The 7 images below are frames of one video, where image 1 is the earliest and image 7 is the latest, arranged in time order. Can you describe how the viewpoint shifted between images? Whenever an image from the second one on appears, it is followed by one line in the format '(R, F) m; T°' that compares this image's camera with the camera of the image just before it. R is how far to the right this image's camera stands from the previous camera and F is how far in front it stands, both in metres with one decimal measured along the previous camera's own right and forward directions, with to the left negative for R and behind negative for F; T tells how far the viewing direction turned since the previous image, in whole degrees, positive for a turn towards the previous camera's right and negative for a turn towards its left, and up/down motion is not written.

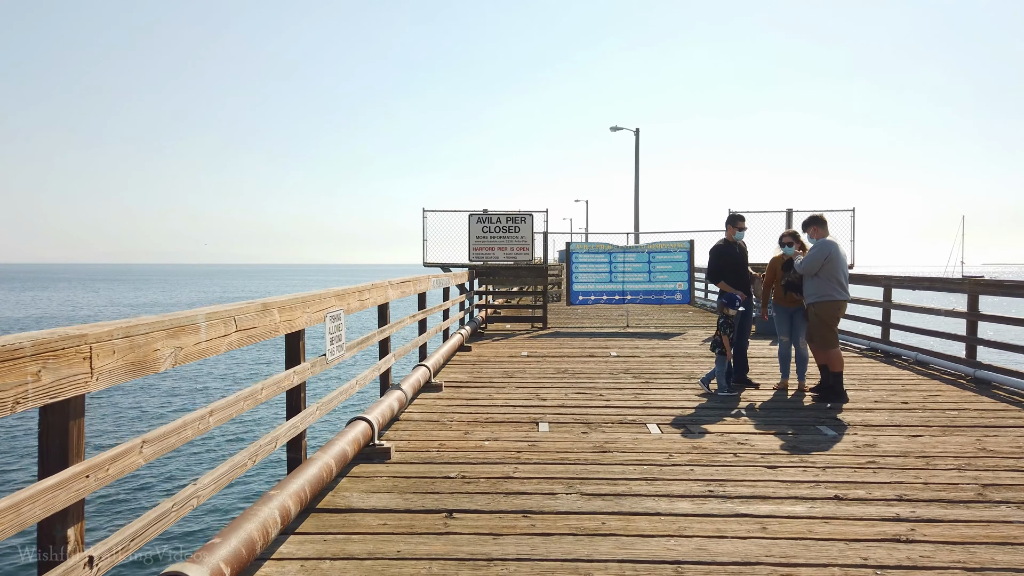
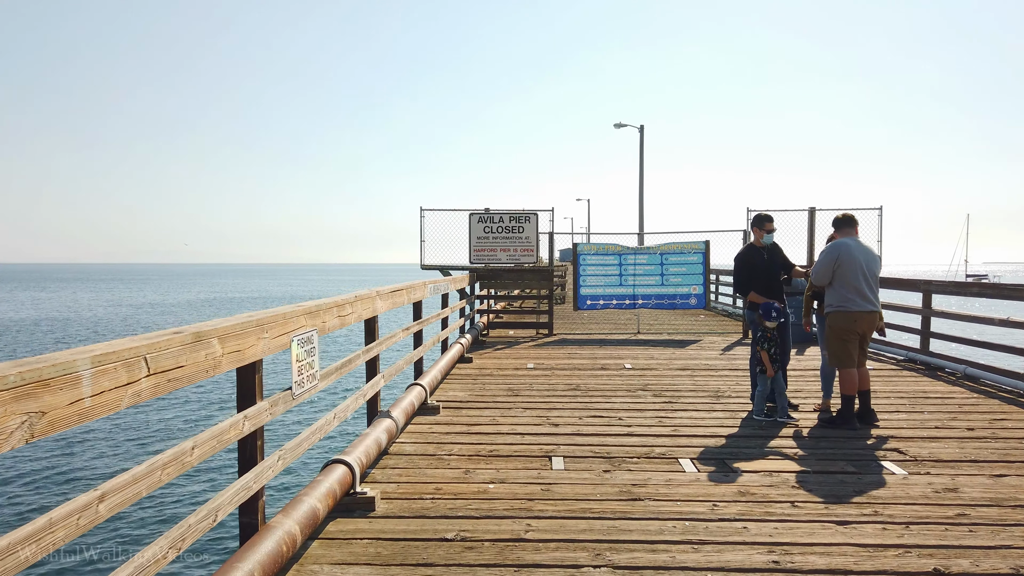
(-0.1, +0.9) m; 0°
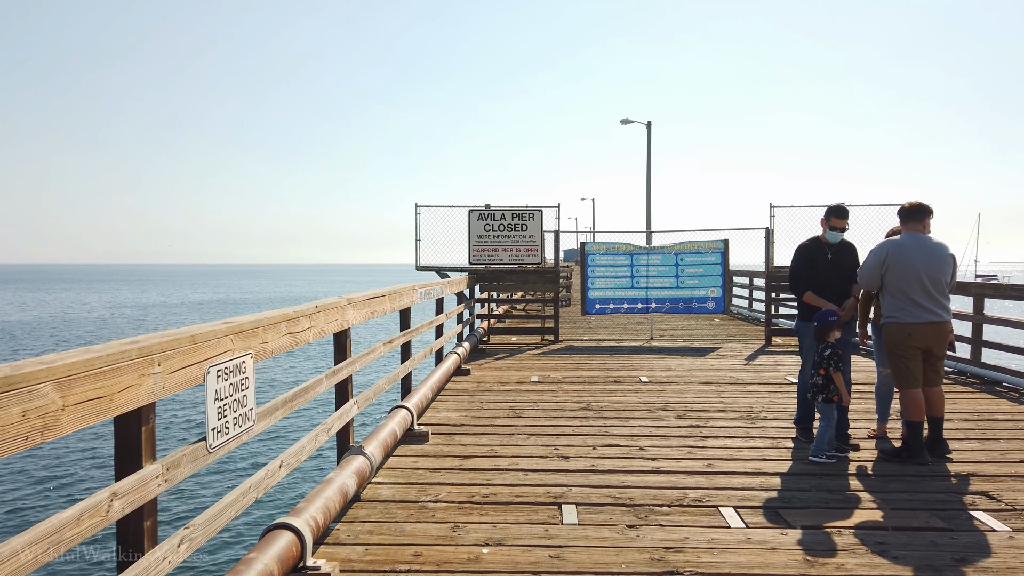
(0.0, +1.0) m; 0°
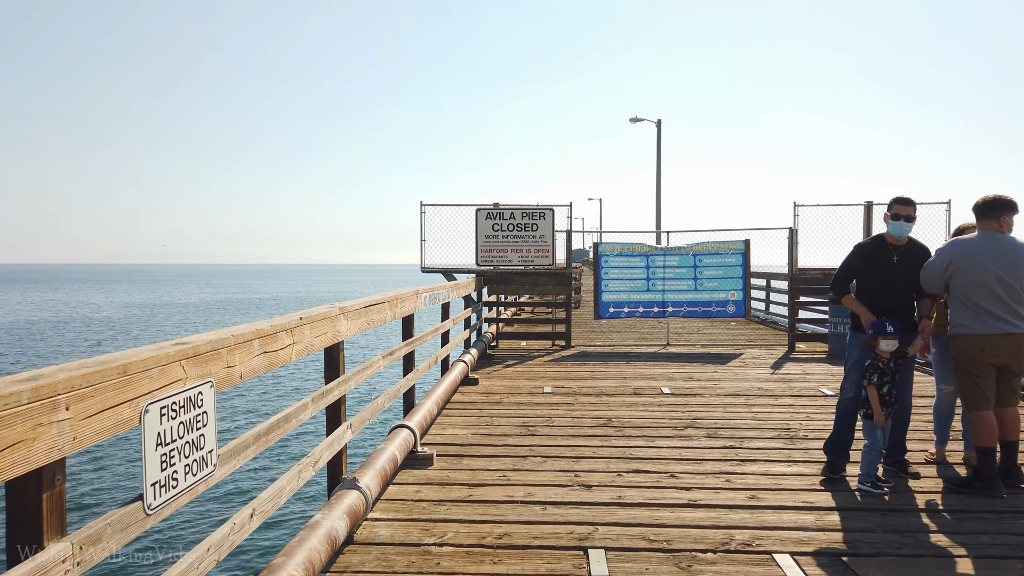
(-0.1, +0.6) m; 0°
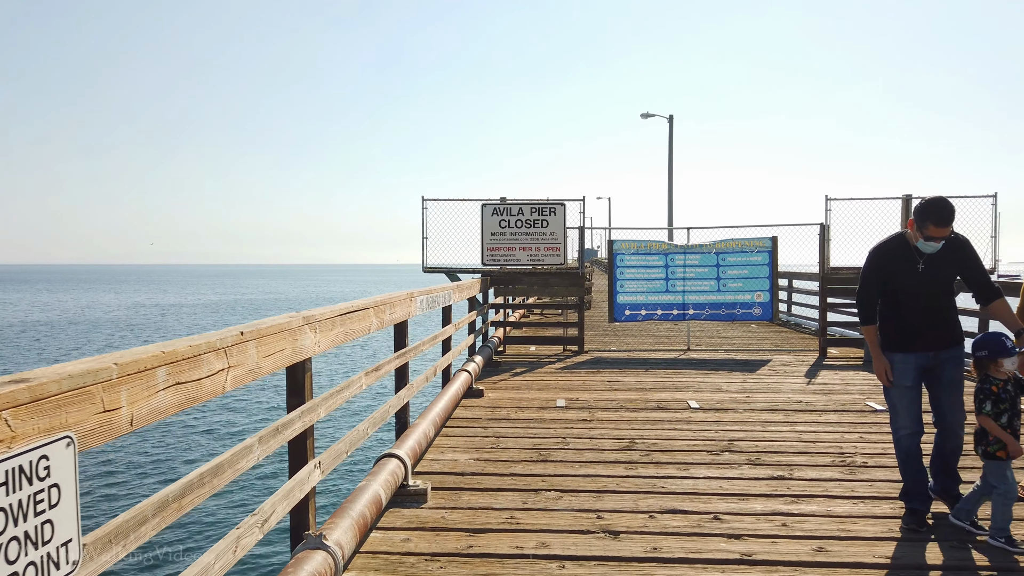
(0.0, +0.8) m; -1°
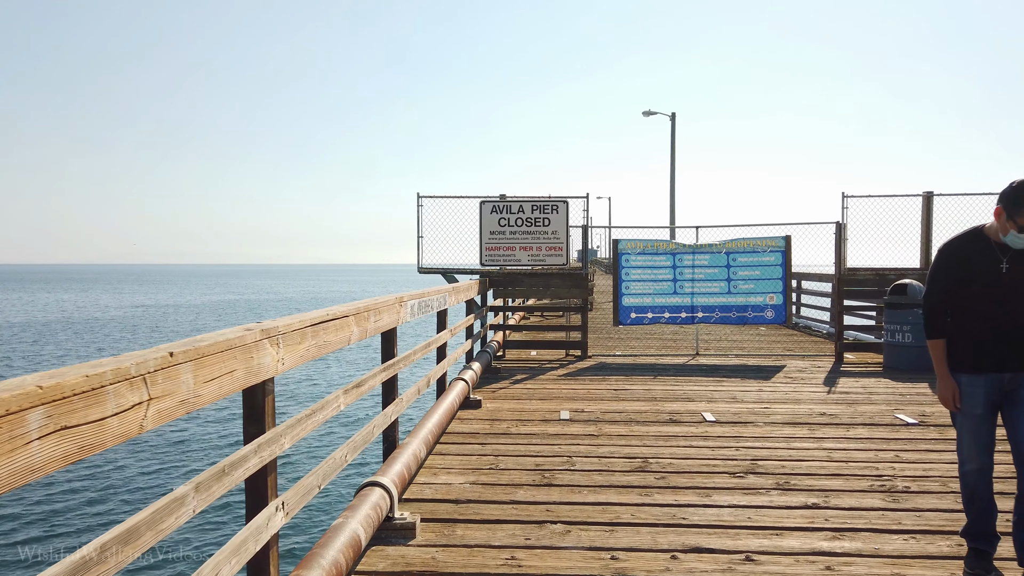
(0.0, +0.5) m; 0°
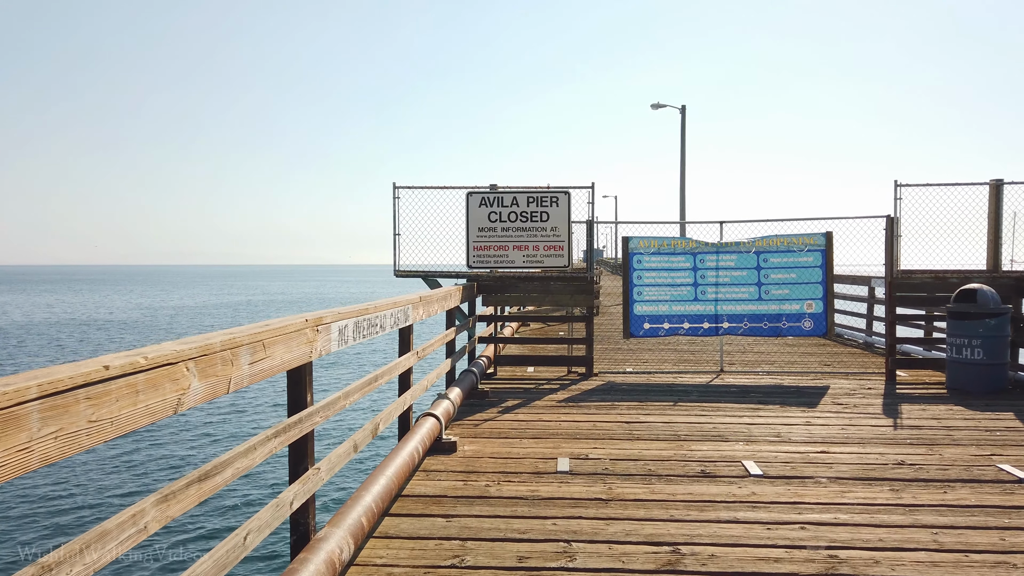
(+0.2, +1.5) m; 0°
